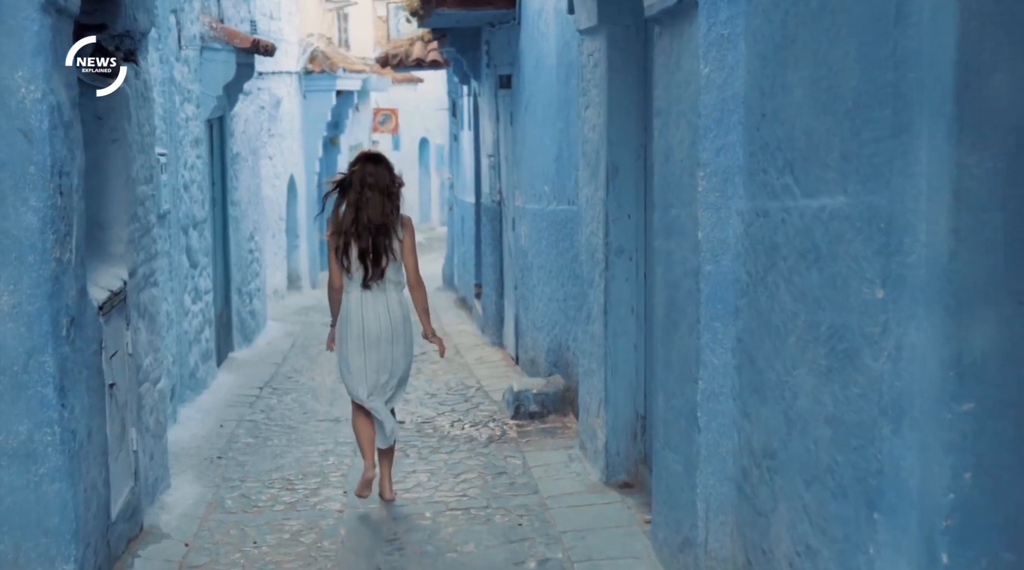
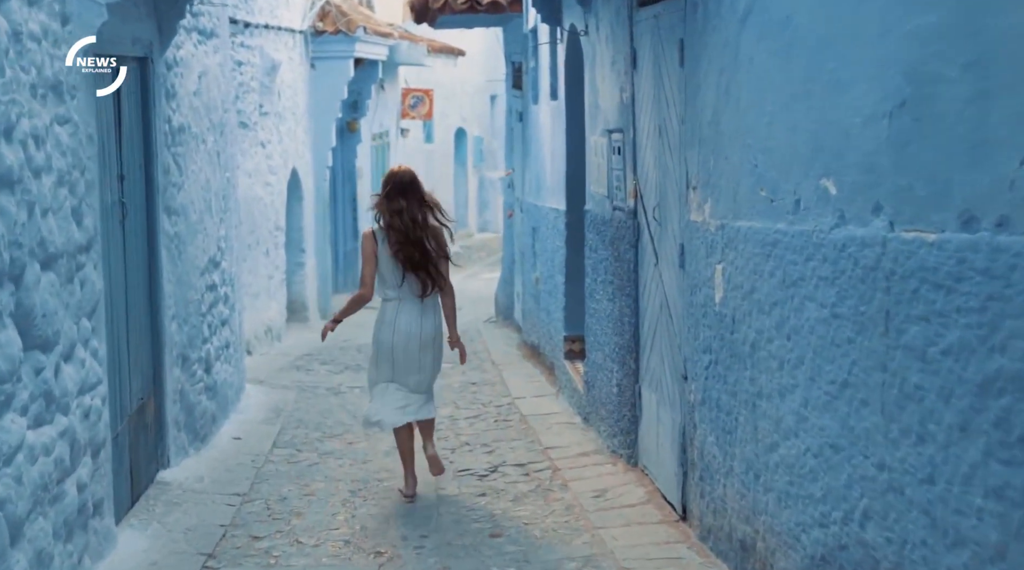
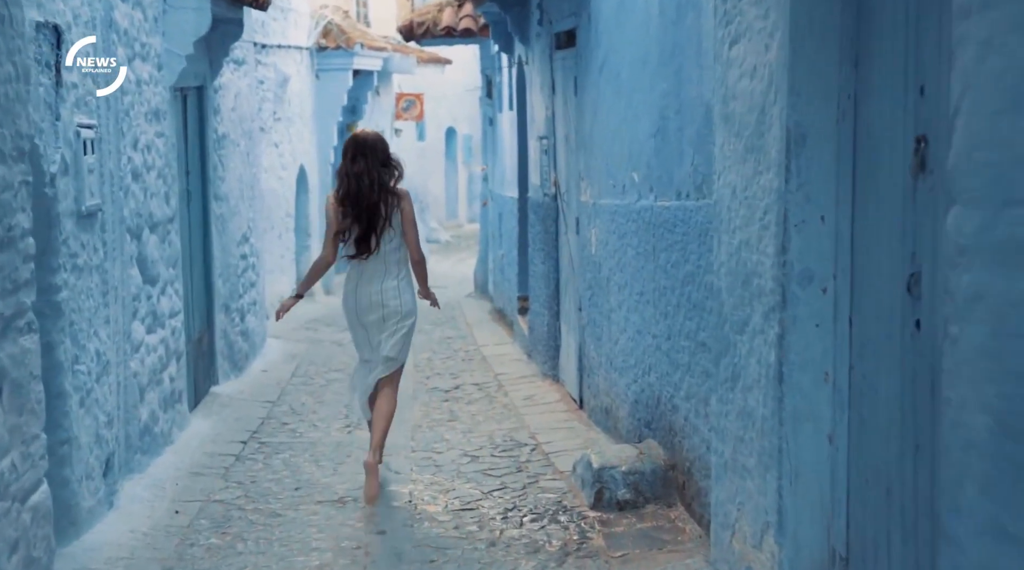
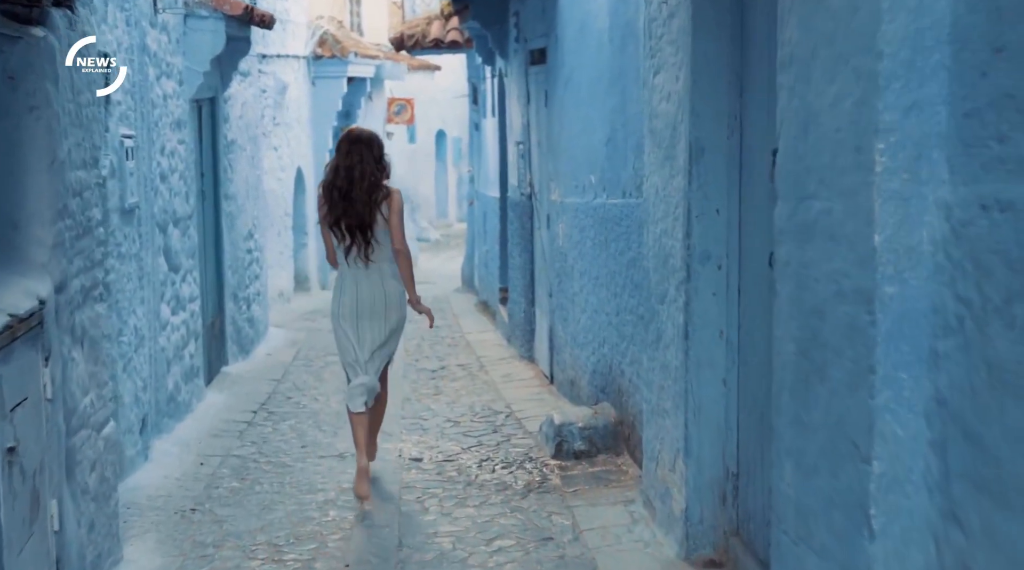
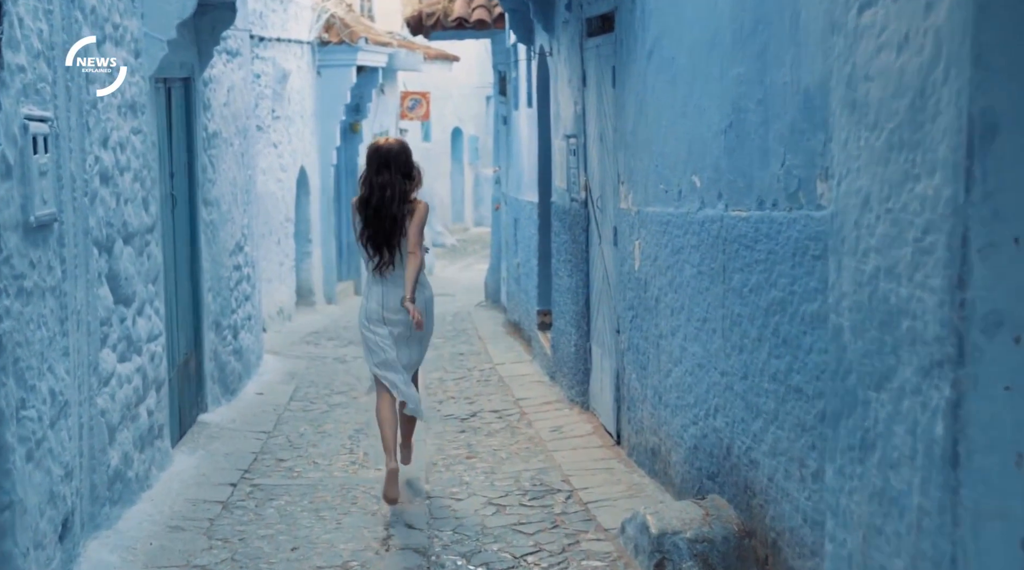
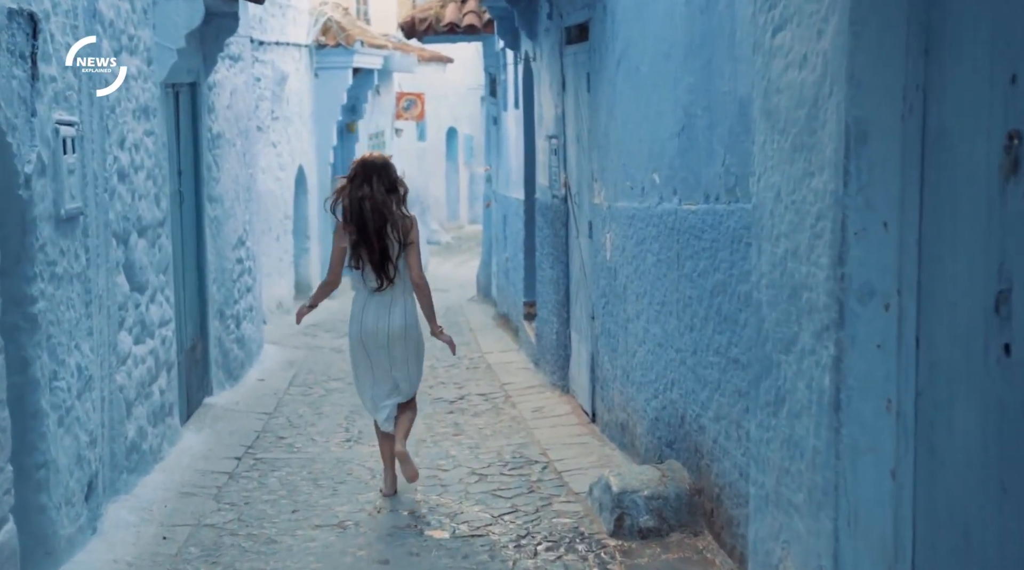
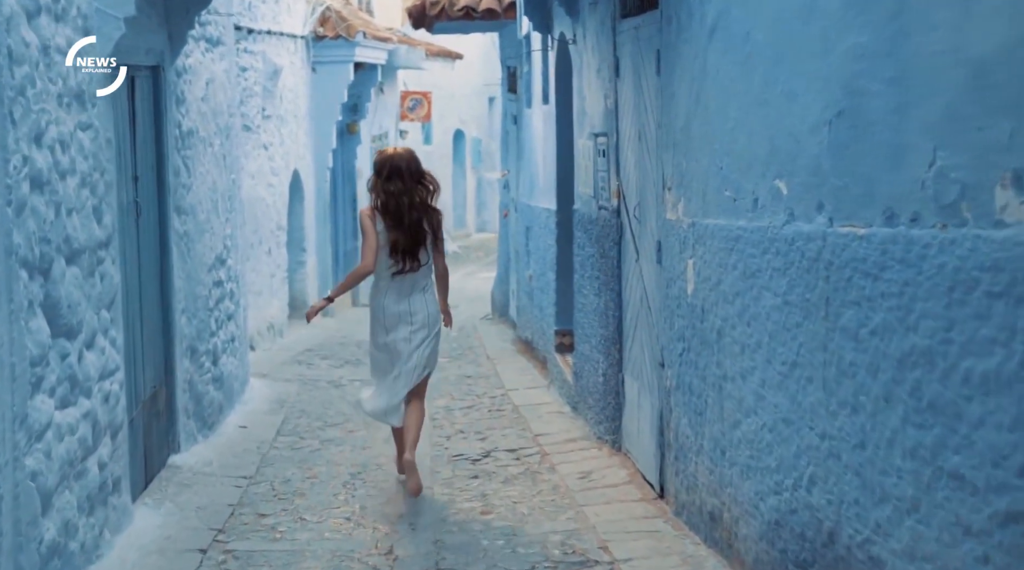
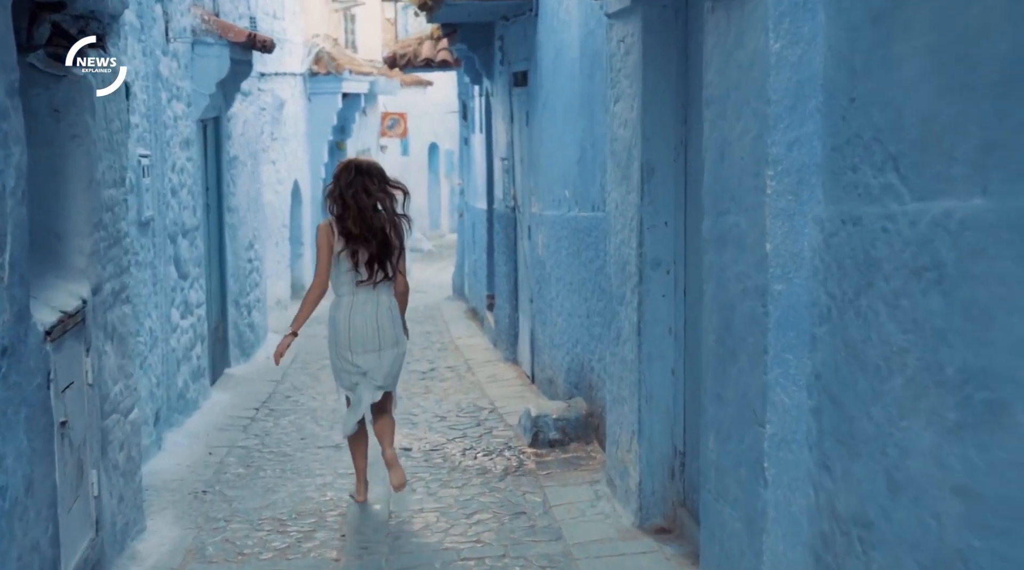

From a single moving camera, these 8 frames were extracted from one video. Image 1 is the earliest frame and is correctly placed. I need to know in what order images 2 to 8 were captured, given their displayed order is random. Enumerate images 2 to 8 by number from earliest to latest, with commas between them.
8, 4, 3, 6, 5, 7, 2
